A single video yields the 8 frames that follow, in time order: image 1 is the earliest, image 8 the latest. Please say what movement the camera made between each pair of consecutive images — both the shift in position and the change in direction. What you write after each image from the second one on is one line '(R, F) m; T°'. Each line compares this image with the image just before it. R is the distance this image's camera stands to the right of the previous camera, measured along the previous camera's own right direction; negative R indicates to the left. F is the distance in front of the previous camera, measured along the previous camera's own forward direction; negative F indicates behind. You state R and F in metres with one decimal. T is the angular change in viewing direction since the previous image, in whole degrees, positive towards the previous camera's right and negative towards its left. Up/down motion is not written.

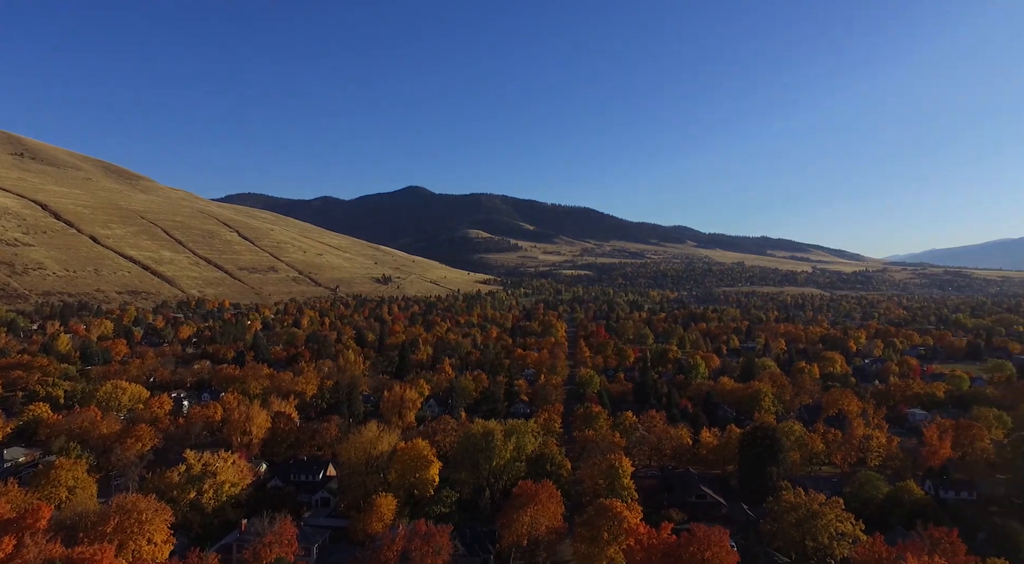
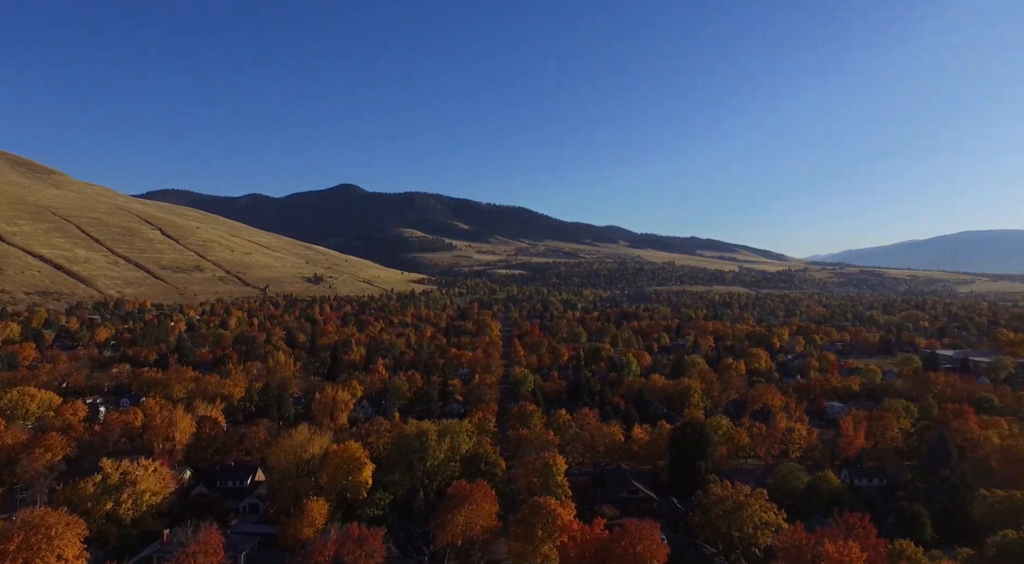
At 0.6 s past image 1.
(+1.4, +0.1) m; +5°
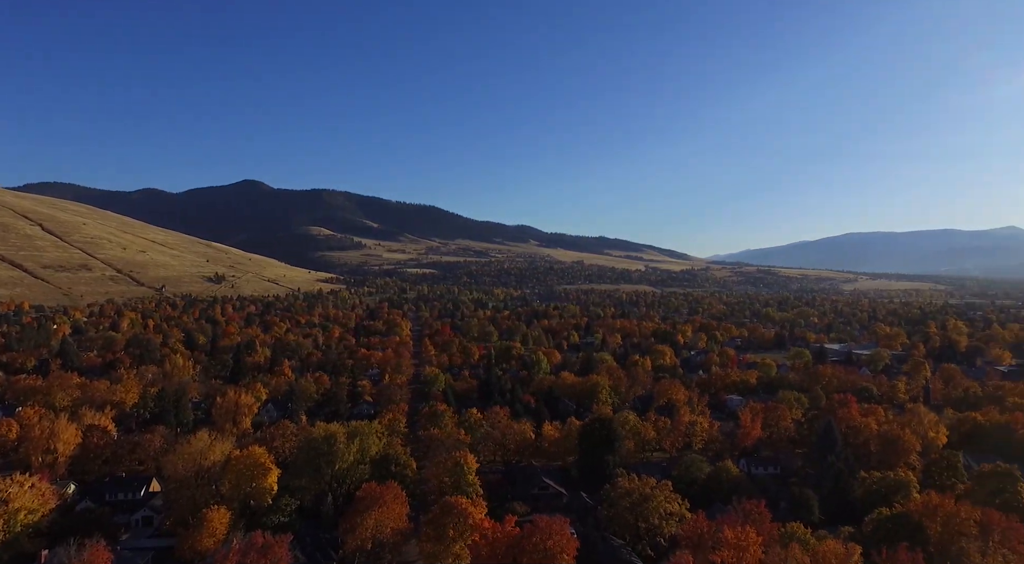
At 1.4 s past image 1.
(+1.8, +0.1) m; +6°
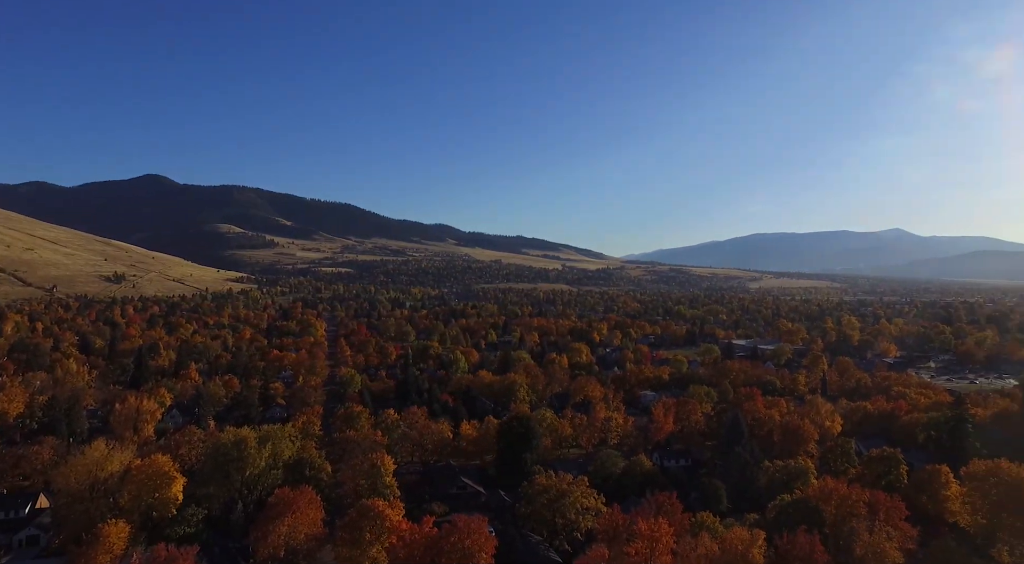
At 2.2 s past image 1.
(+1.7, 0.0) m; +6°
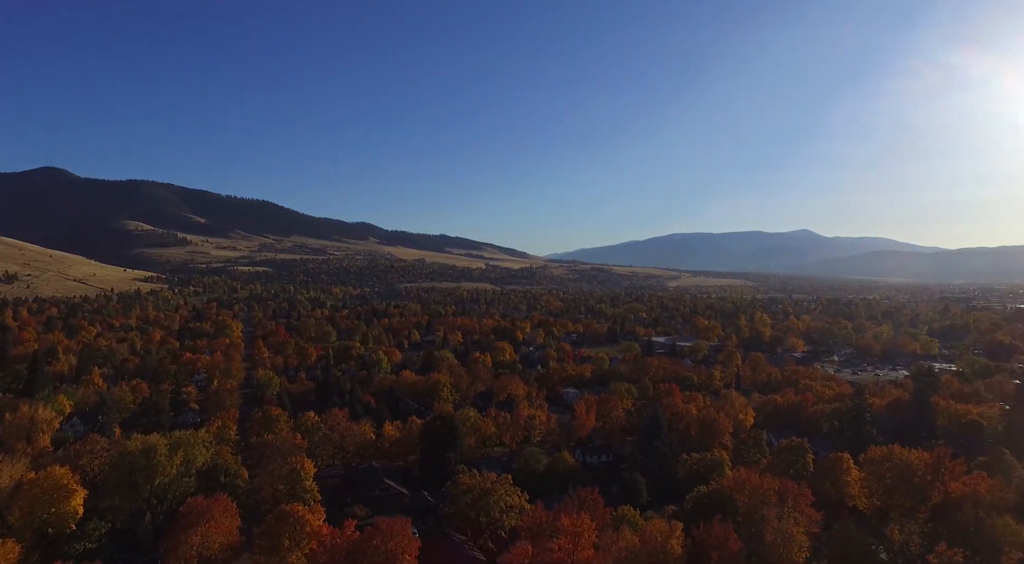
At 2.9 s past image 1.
(+1.6, 0.0) m; +5°
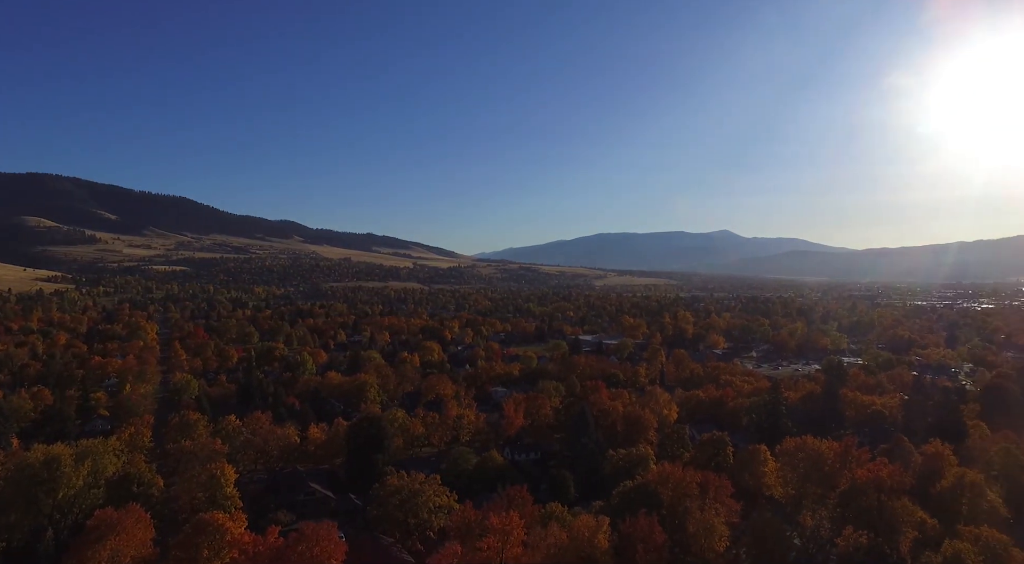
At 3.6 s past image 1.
(+1.5, -0.1) m; +5°
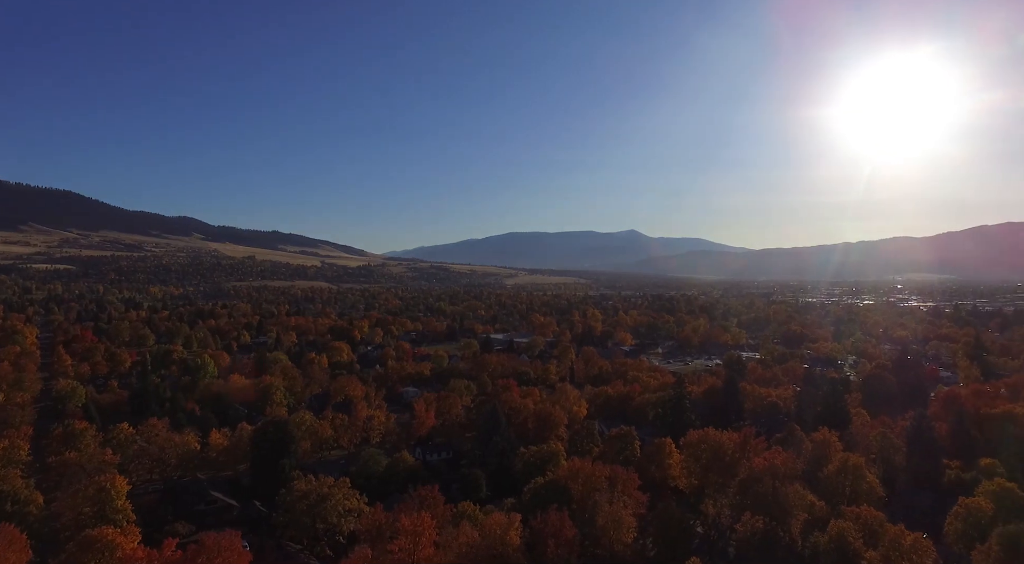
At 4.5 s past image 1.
(+1.8, -0.1) m; +6°
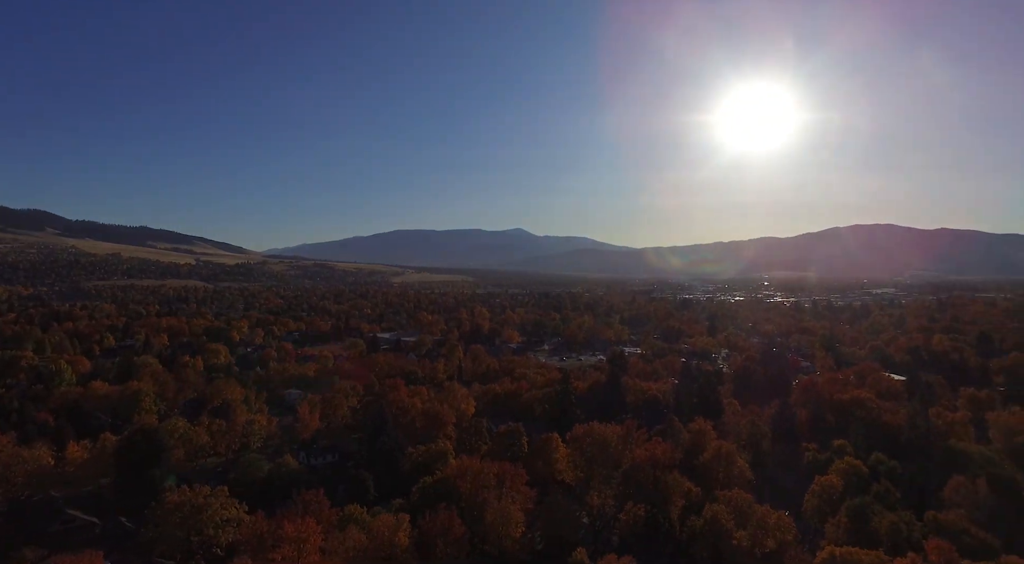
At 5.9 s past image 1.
(+2.1, -0.3) m; +8°
